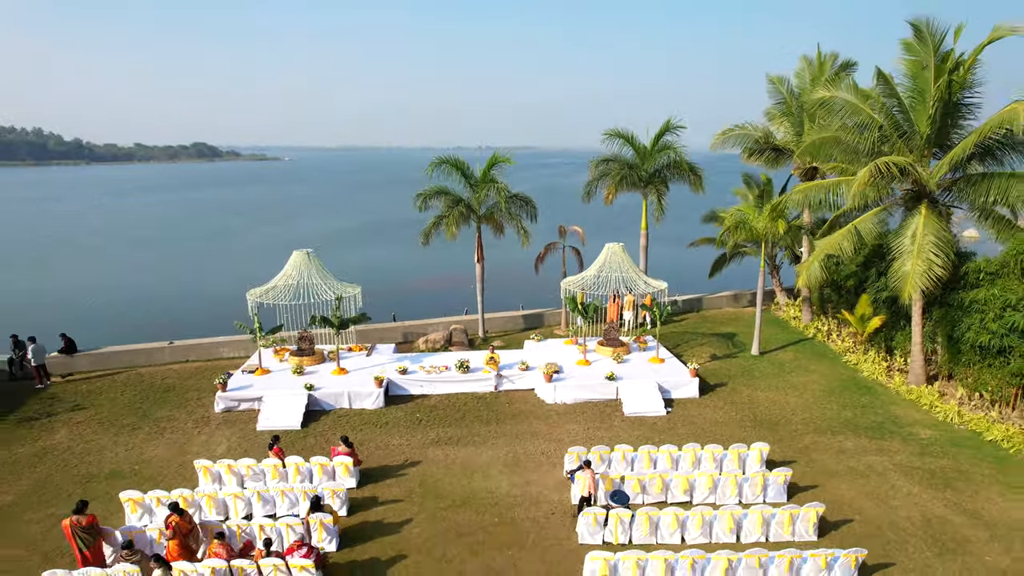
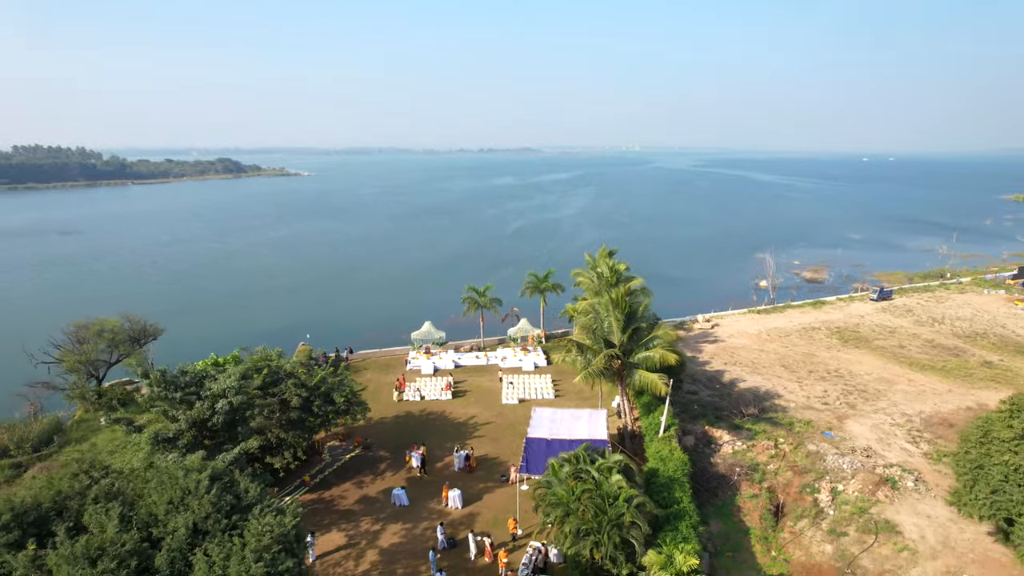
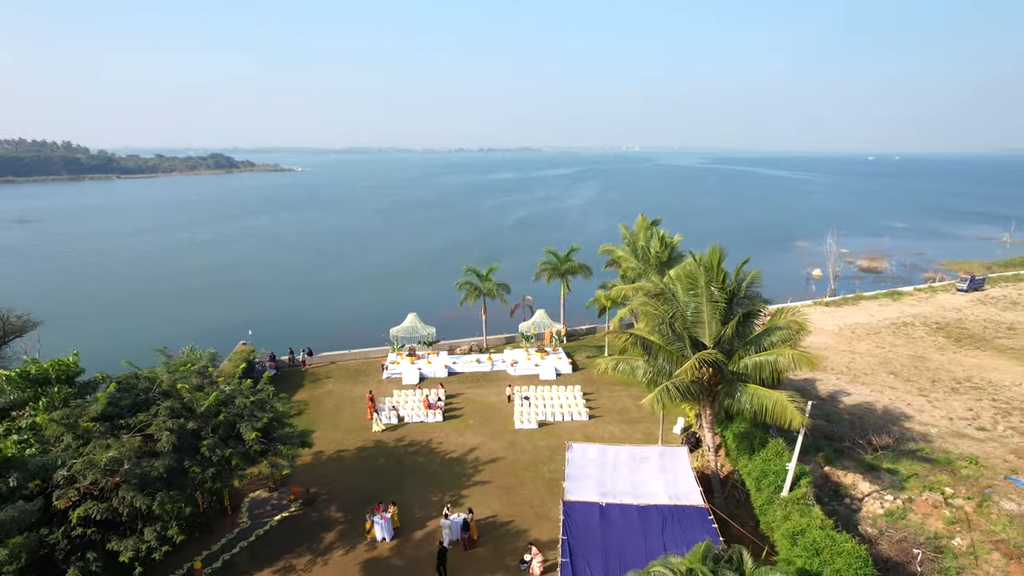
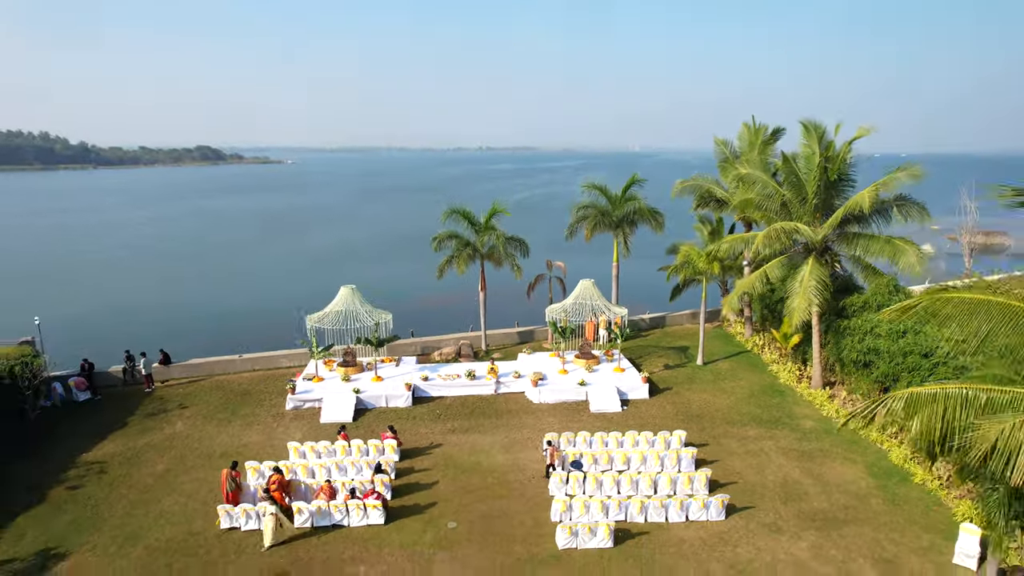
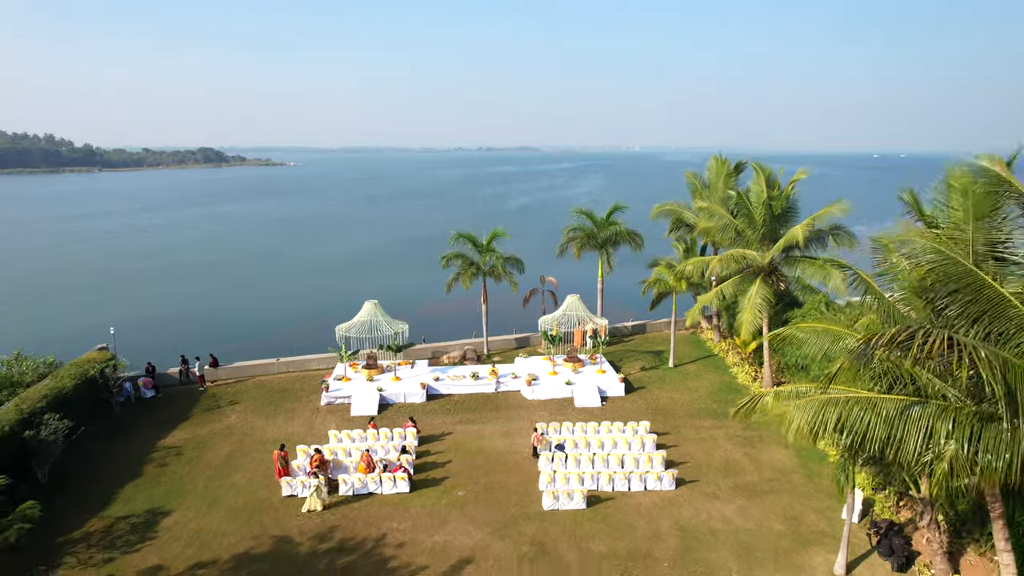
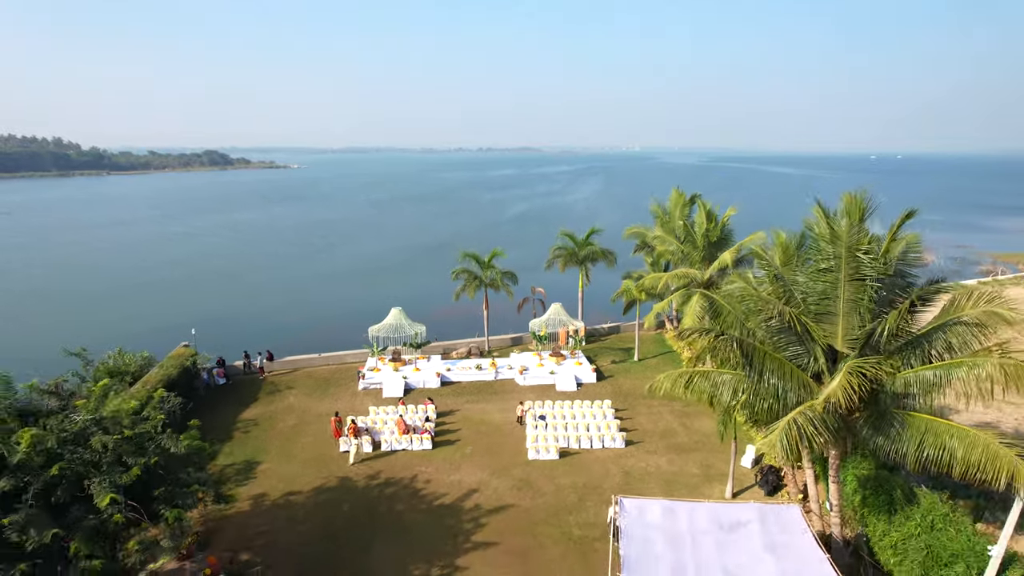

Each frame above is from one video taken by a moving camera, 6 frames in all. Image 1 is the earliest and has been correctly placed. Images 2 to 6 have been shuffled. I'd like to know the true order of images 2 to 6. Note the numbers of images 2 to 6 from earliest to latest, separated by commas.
4, 5, 6, 3, 2
